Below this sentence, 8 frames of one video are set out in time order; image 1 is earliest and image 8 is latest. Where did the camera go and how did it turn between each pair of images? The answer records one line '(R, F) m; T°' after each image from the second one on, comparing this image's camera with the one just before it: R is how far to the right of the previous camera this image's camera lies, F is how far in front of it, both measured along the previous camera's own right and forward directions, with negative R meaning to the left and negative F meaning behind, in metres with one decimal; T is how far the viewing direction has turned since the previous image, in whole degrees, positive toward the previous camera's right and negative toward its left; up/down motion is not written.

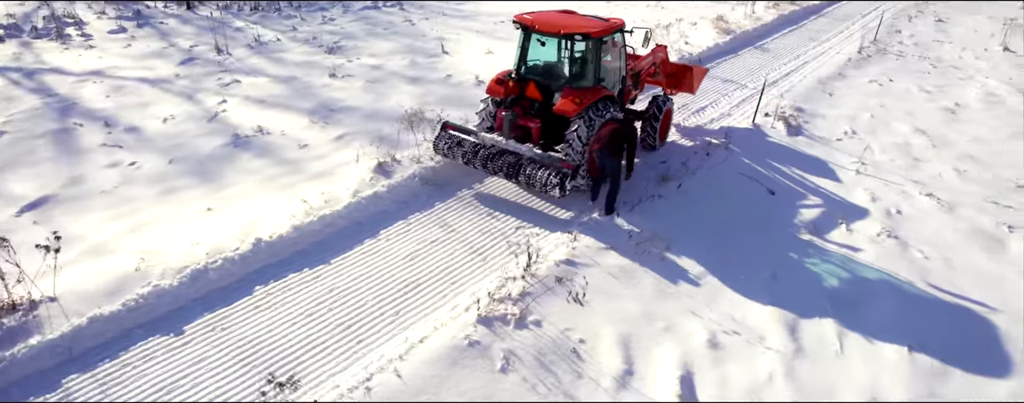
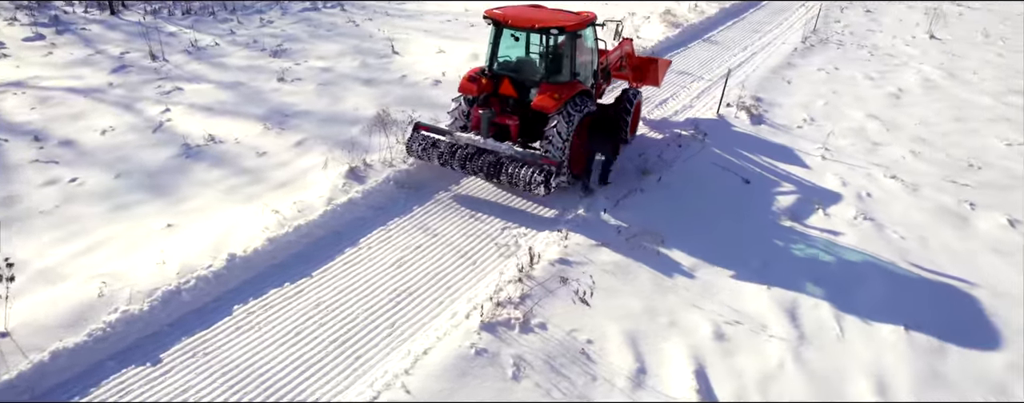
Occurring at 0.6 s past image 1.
(-0.4, +0.2) m; +5°
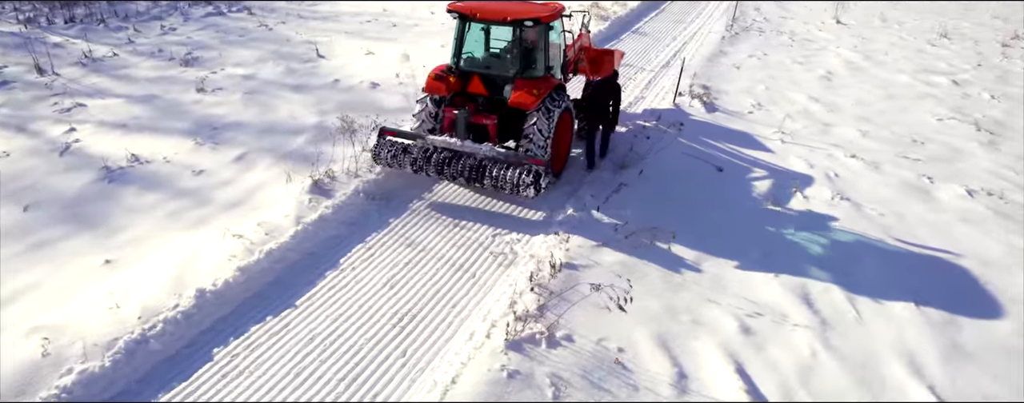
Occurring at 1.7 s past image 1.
(-0.7, +0.4) m; +8°
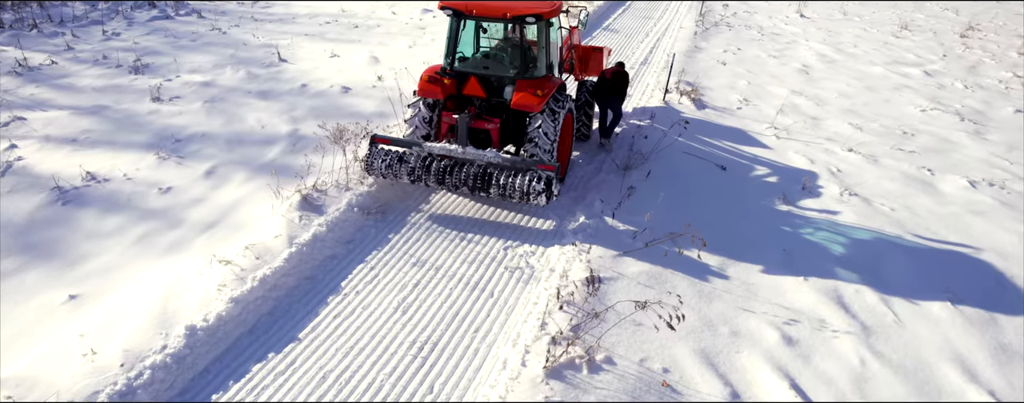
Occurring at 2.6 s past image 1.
(-0.5, +0.4) m; +4°
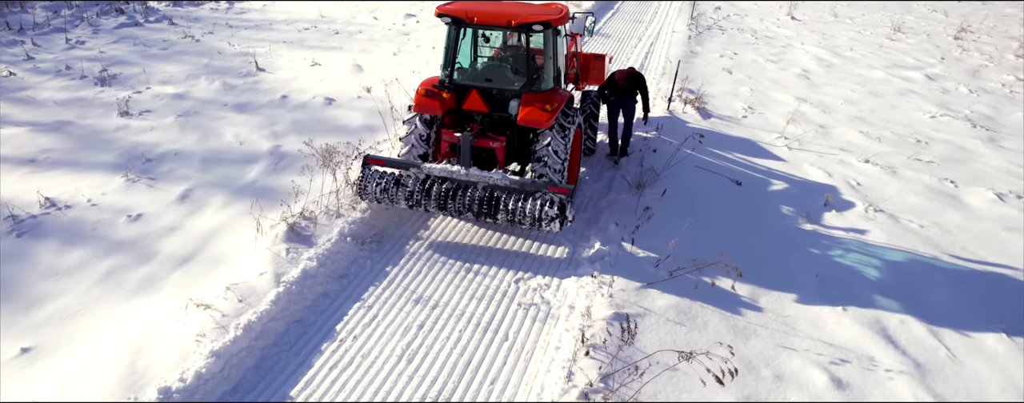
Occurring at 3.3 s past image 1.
(-0.2, +0.5) m; +2°
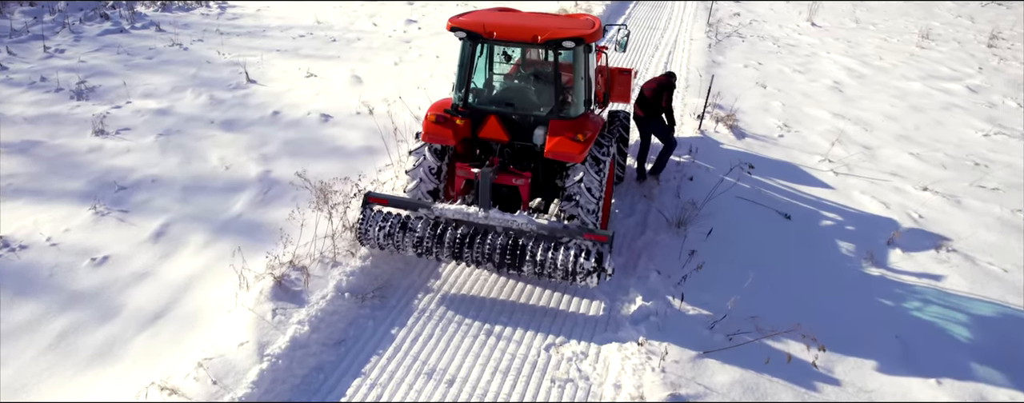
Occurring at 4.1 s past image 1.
(-0.2, +0.7) m; 0°
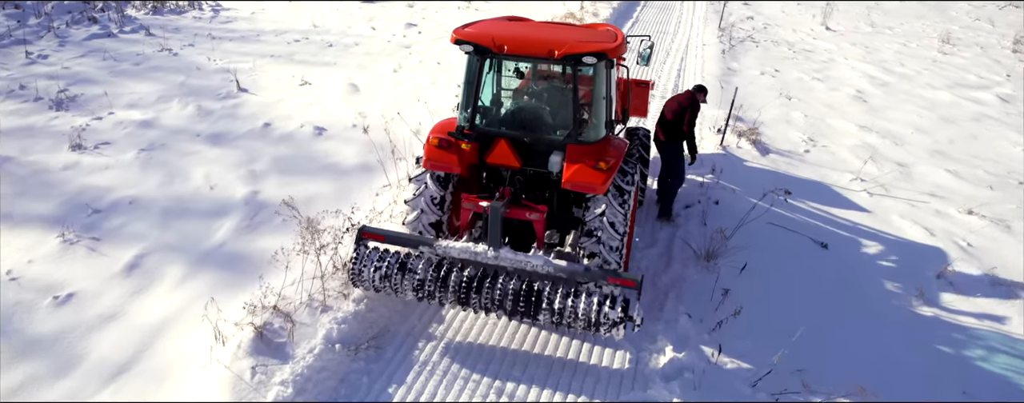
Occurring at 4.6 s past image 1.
(-0.1, +0.5) m; 0°
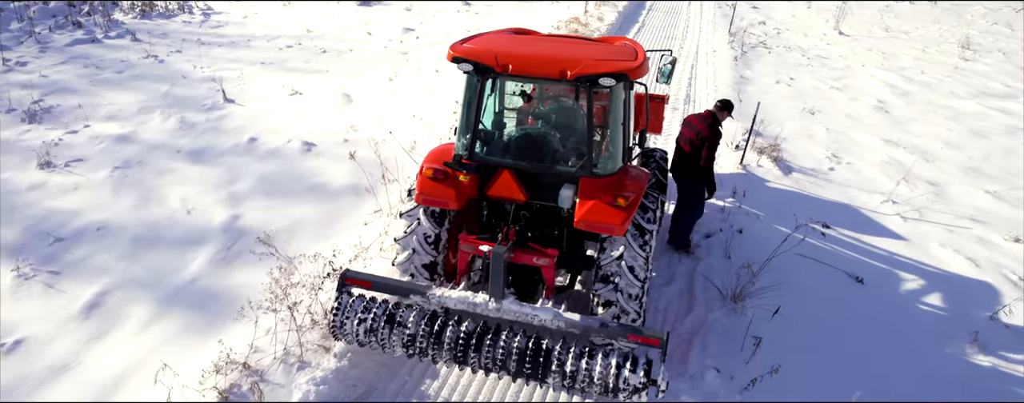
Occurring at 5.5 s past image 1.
(0.0, +0.5) m; 0°
